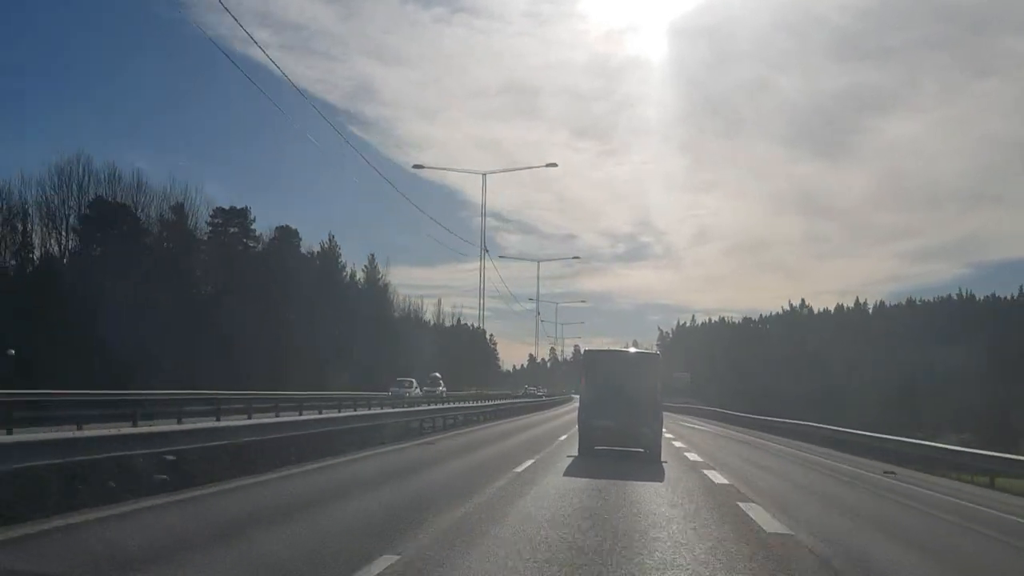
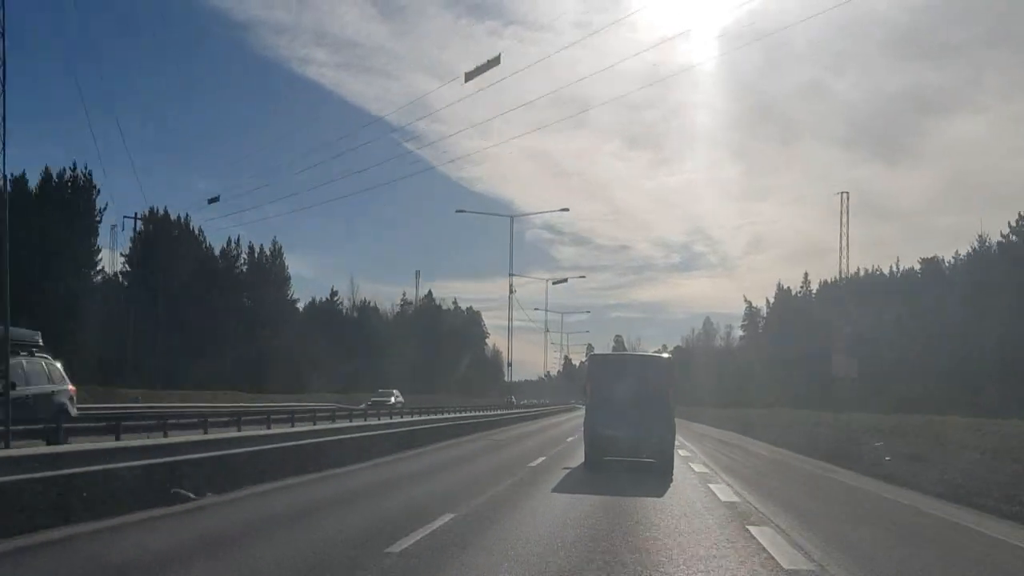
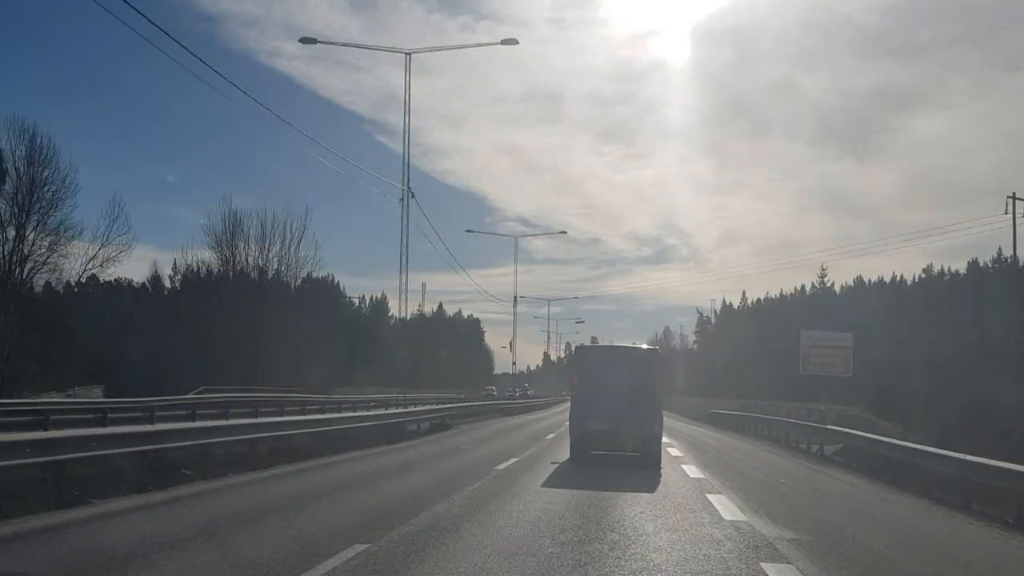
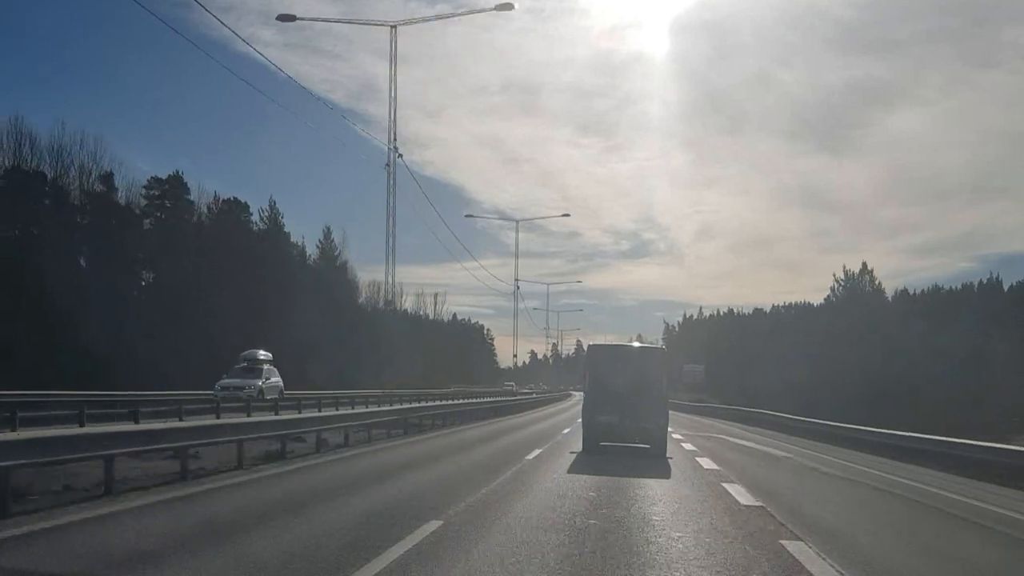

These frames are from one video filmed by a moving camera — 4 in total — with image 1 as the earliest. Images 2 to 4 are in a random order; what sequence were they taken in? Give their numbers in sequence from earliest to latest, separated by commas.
4, 3, 2
